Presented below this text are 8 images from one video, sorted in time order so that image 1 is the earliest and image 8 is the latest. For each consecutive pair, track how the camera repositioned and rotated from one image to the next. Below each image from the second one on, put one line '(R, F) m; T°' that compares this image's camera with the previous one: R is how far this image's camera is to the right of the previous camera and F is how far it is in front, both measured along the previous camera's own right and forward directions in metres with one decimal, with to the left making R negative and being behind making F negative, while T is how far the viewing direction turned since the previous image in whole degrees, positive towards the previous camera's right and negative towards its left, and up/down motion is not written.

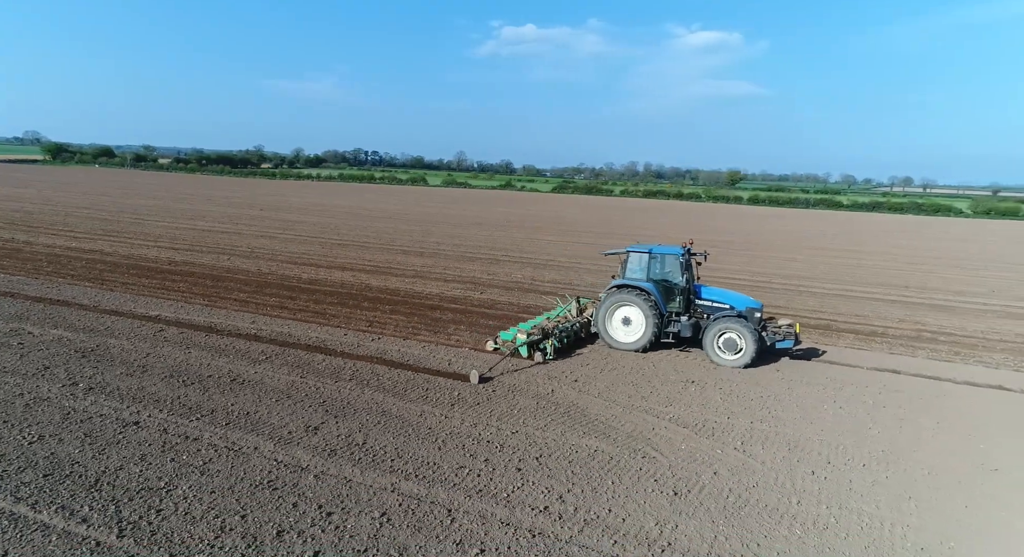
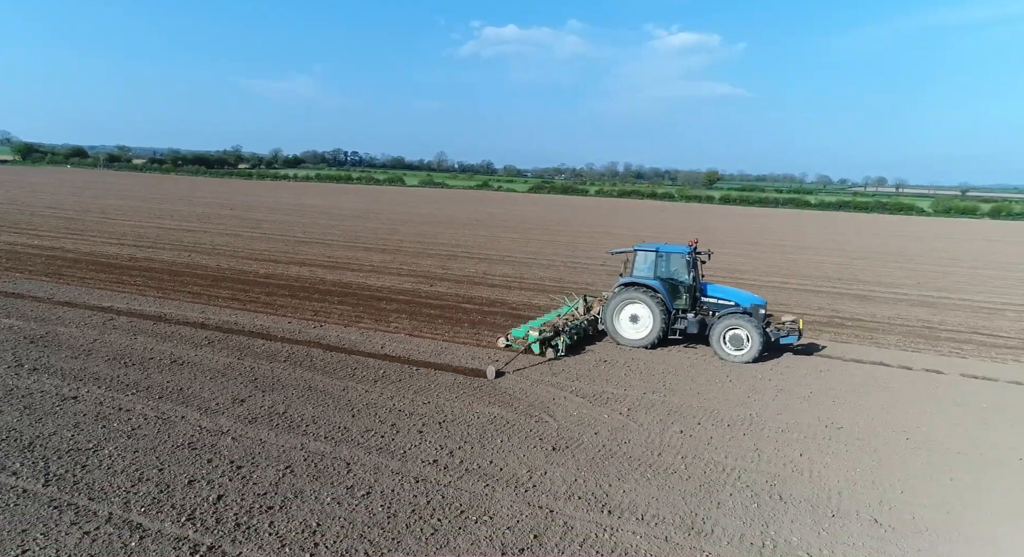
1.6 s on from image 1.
(+0.6, -0.6) m; +2°
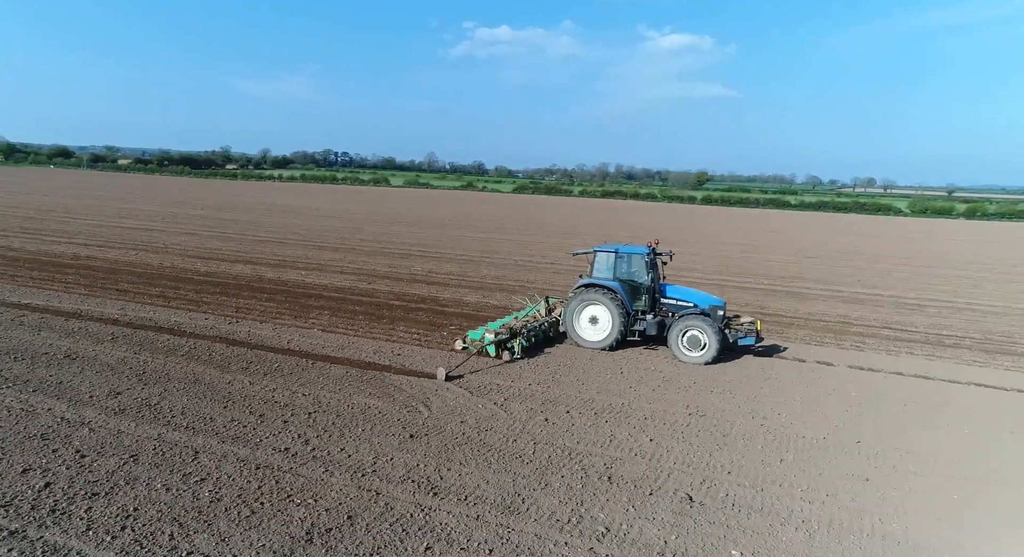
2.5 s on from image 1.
(+1.1, -0.1) m; +1°
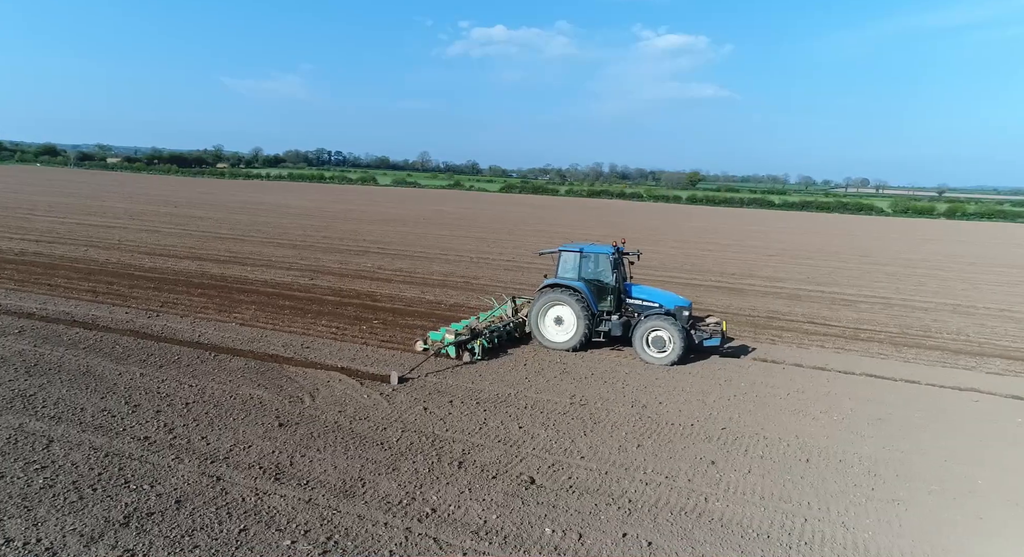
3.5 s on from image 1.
(+1.0, -0.1) m; +1°
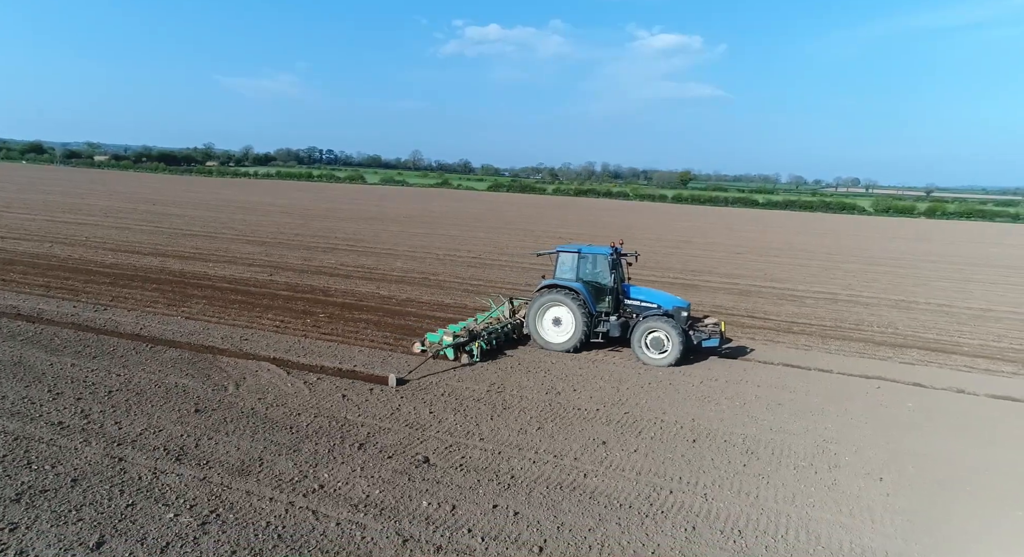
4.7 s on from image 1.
(+0.7, -0.2) m; +1°
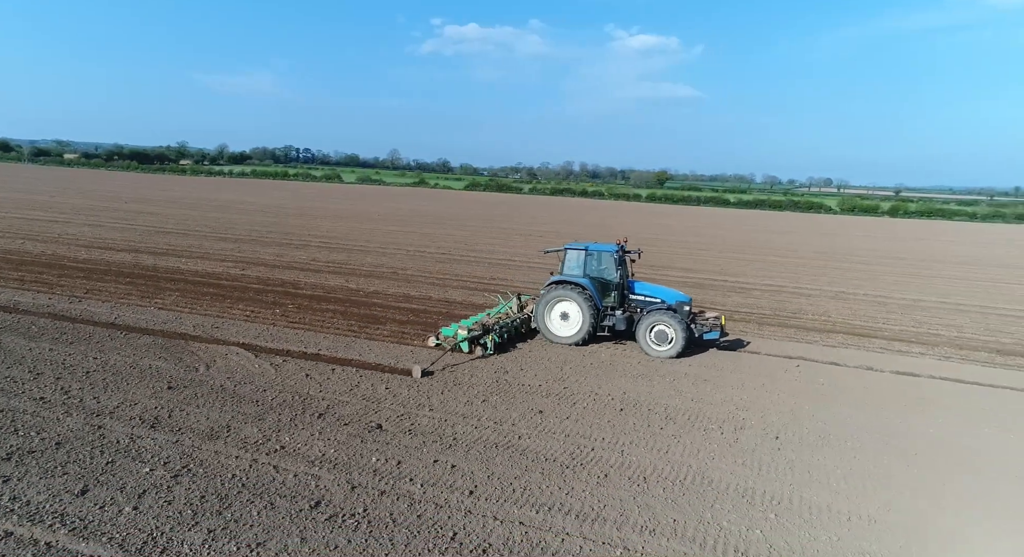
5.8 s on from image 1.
(-2.1, +1.0) m; +2°
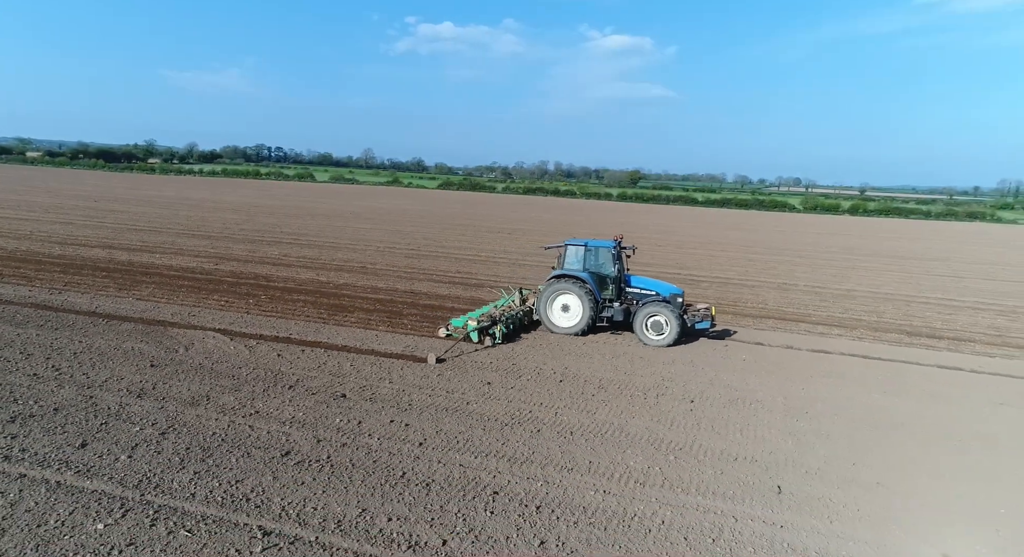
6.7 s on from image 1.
(+0.5, -1.4) m; +2°
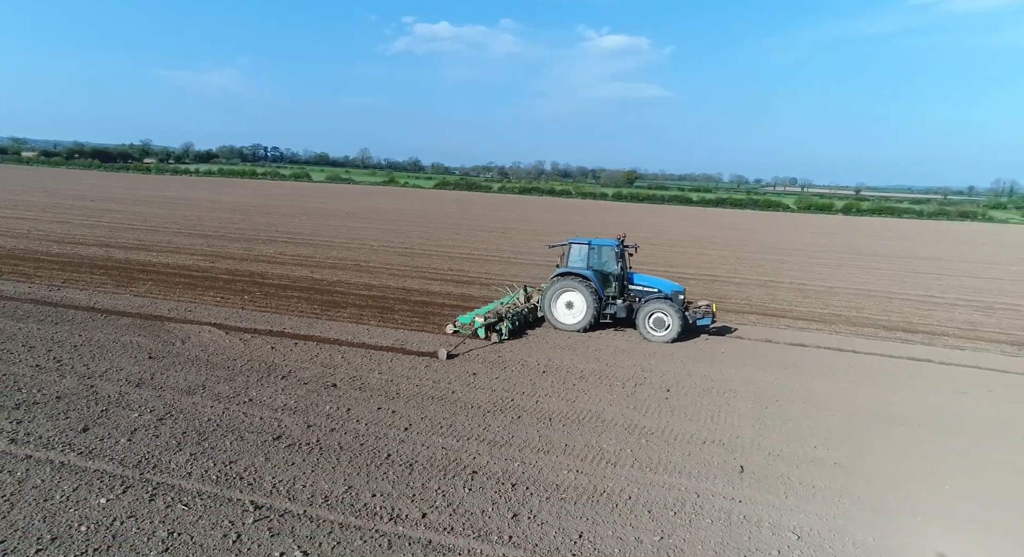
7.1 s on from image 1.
(-1.2, -0.3) m; 0°
